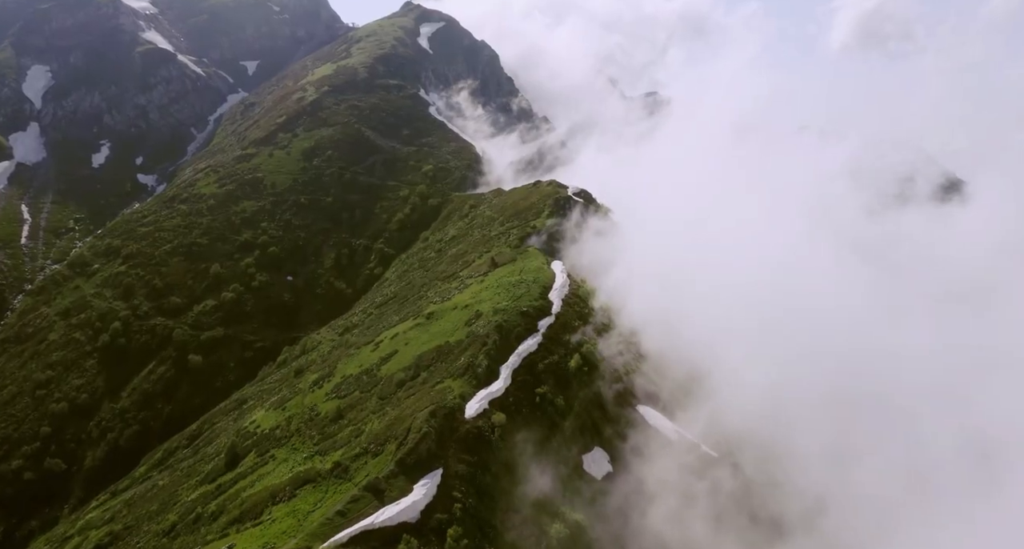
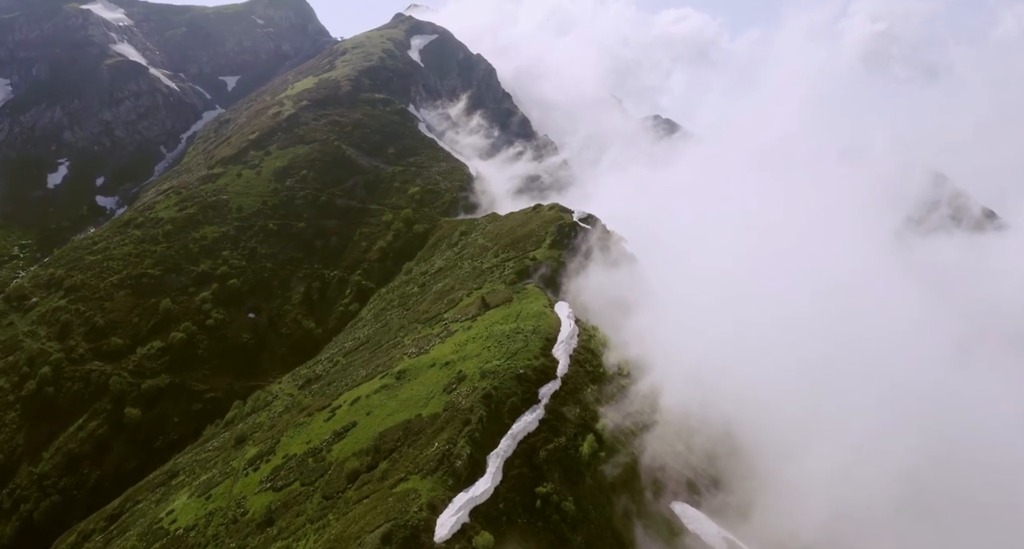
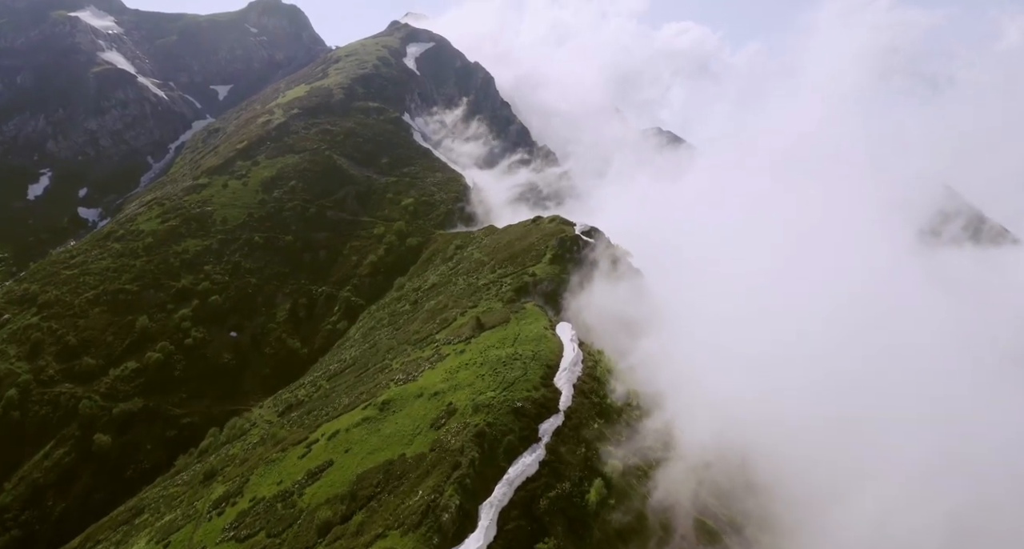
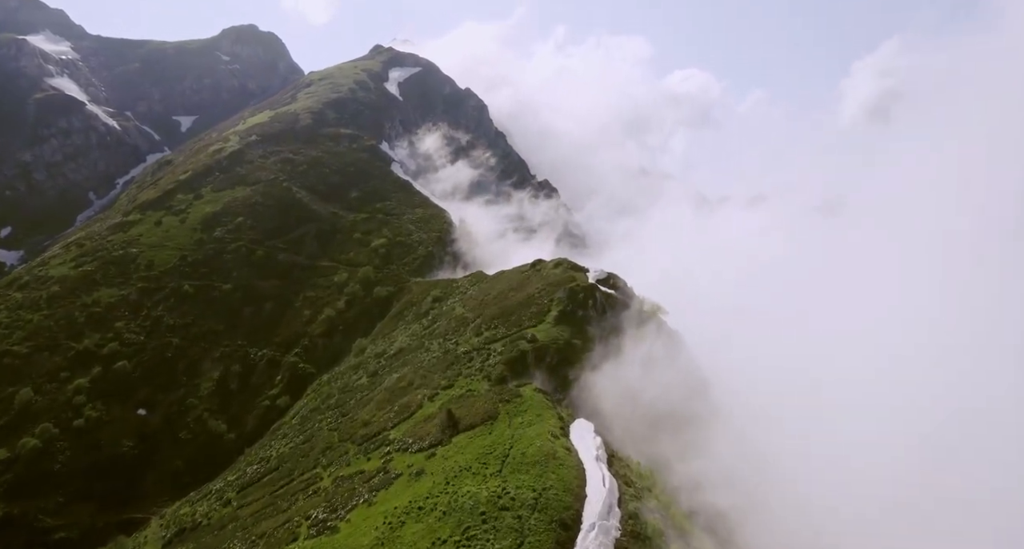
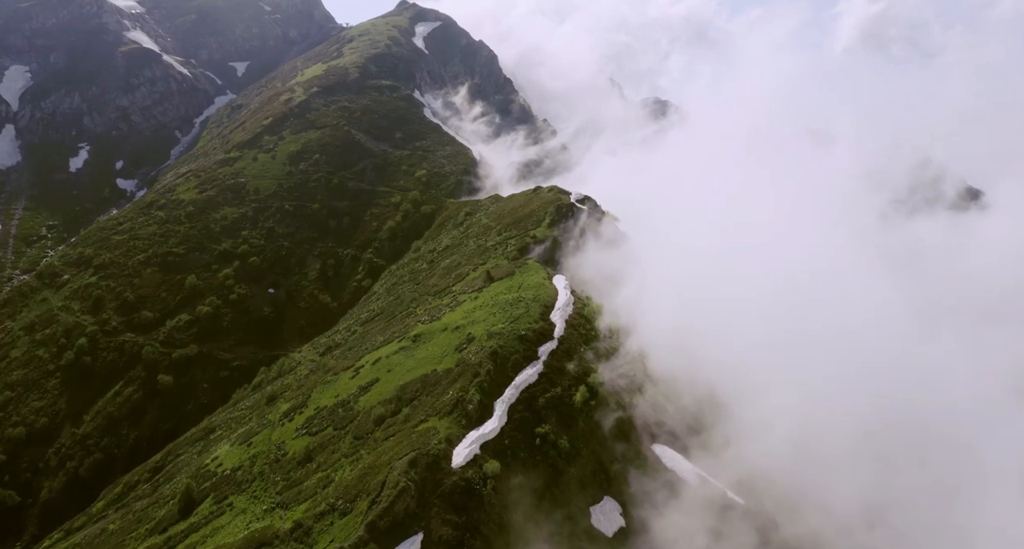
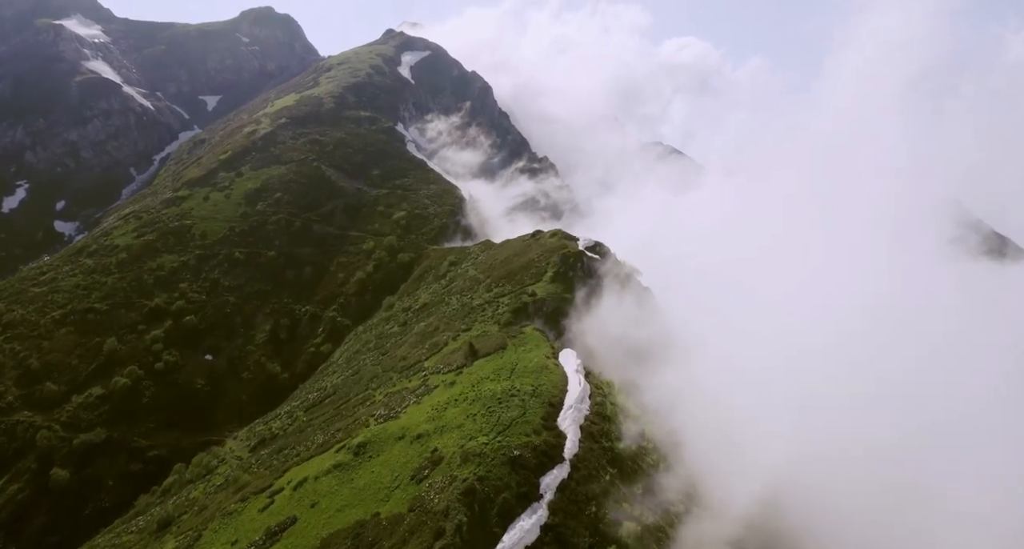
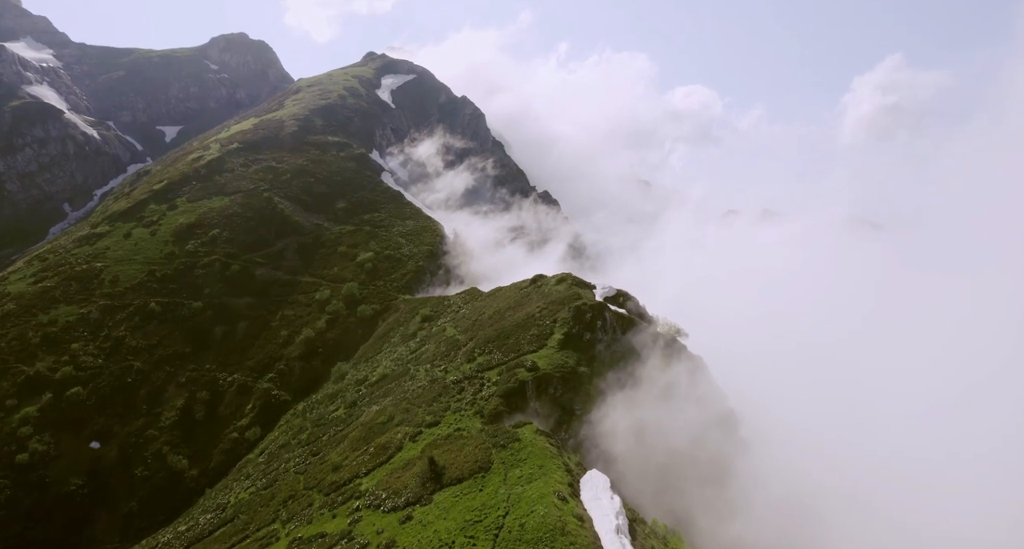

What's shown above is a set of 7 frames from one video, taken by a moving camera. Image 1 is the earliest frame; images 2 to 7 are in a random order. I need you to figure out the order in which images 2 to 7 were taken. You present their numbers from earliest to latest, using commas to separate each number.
5, 2, 3, 6, 4, 7
